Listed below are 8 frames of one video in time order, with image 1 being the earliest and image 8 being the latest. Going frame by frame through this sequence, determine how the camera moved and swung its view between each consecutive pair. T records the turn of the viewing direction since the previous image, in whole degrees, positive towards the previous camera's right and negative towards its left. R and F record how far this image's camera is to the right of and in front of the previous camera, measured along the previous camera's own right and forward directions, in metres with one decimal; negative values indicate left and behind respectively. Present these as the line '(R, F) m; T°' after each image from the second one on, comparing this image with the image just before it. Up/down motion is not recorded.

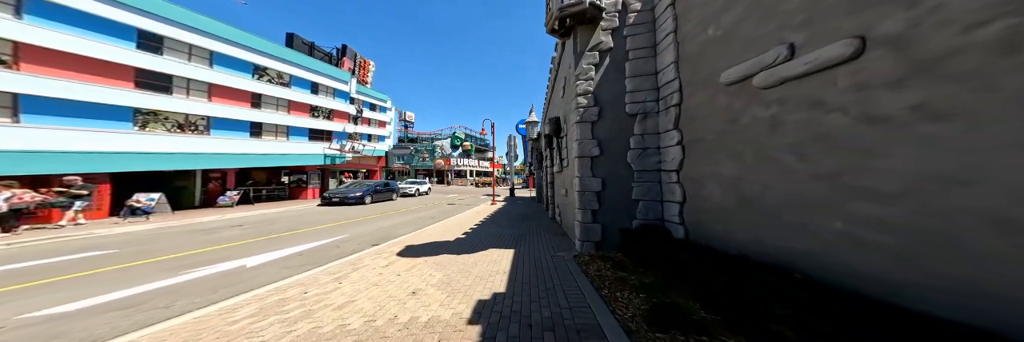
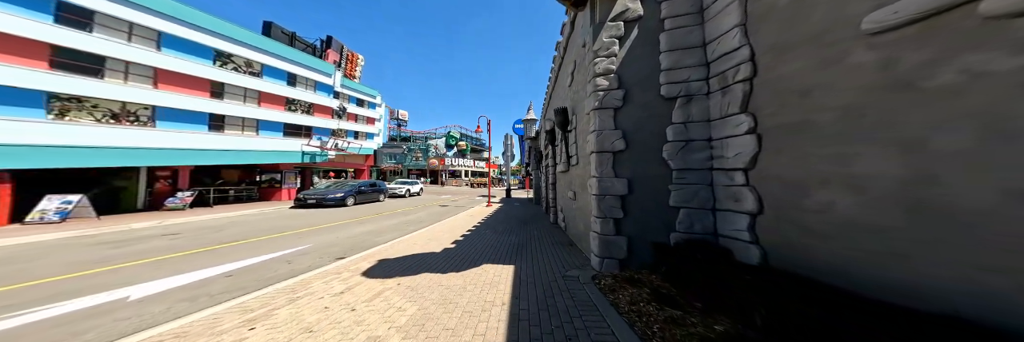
(-0.1, +1.0) m; +1°
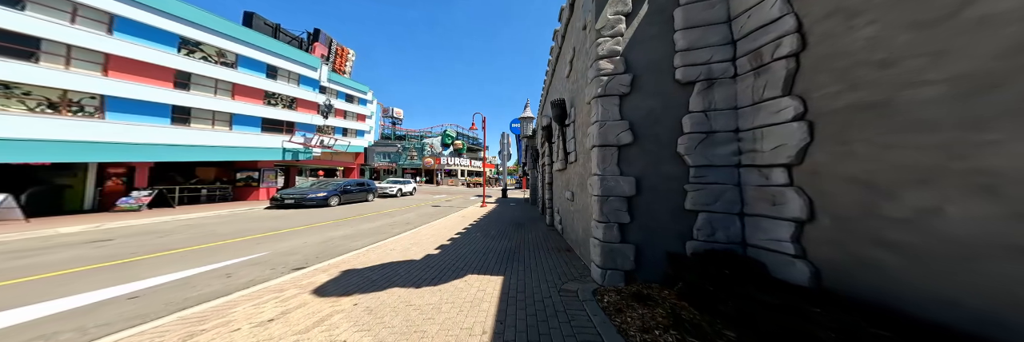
(+0.1, +0.6) m; +1°
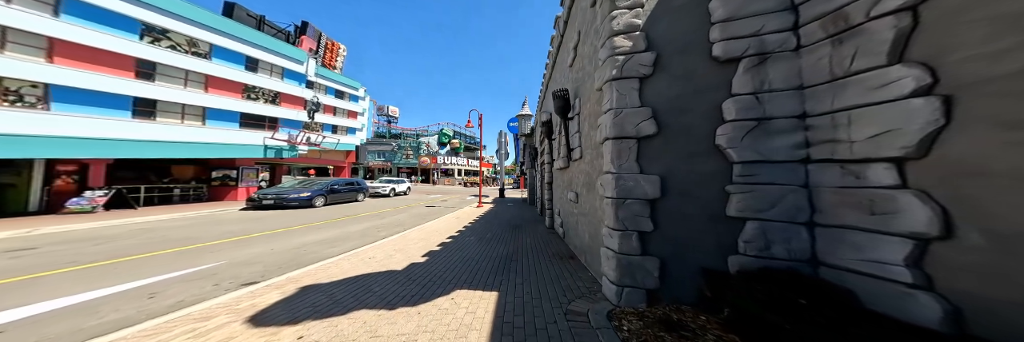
(0.0, +0.6) m; +1°
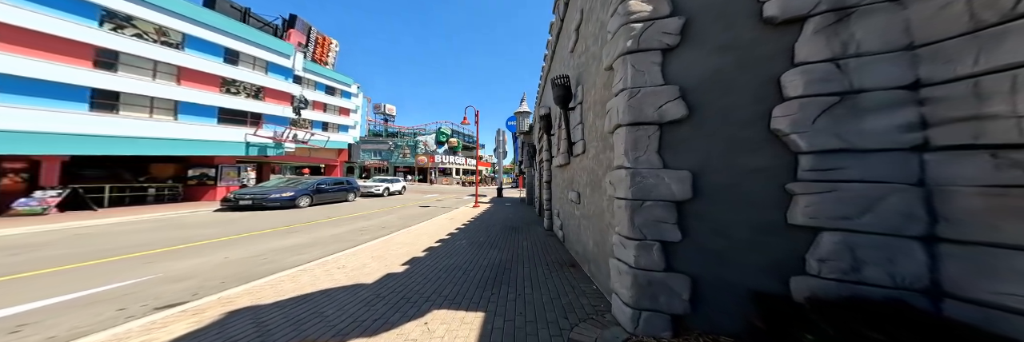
(+0.1, +0.6) m; 0°
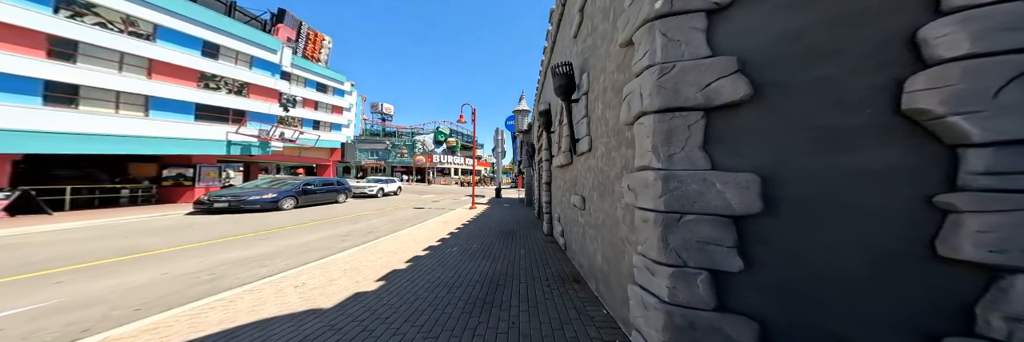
(+0.1, +0.6) m; 0°
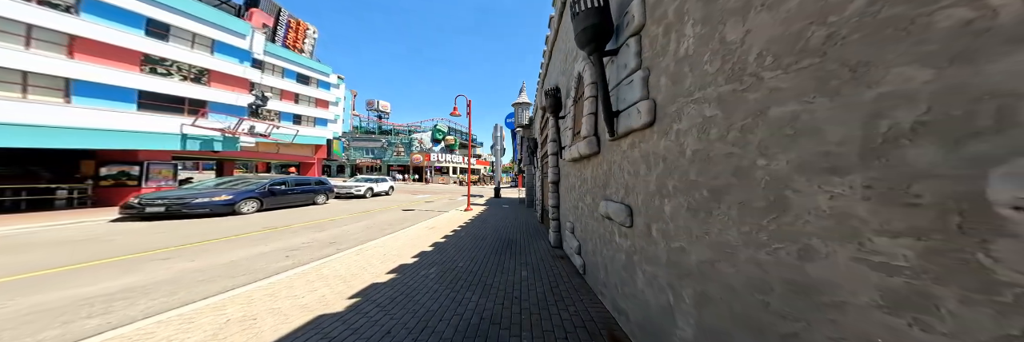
(0.0, +1.7) m; 0°
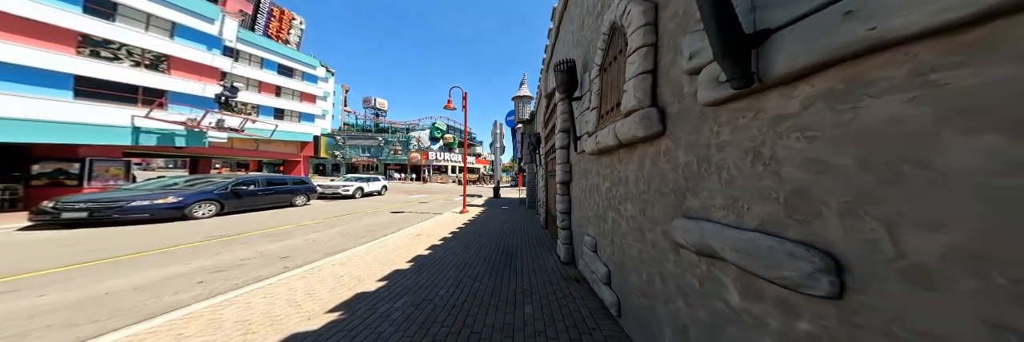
(0.0, +1.5) m; 0°
